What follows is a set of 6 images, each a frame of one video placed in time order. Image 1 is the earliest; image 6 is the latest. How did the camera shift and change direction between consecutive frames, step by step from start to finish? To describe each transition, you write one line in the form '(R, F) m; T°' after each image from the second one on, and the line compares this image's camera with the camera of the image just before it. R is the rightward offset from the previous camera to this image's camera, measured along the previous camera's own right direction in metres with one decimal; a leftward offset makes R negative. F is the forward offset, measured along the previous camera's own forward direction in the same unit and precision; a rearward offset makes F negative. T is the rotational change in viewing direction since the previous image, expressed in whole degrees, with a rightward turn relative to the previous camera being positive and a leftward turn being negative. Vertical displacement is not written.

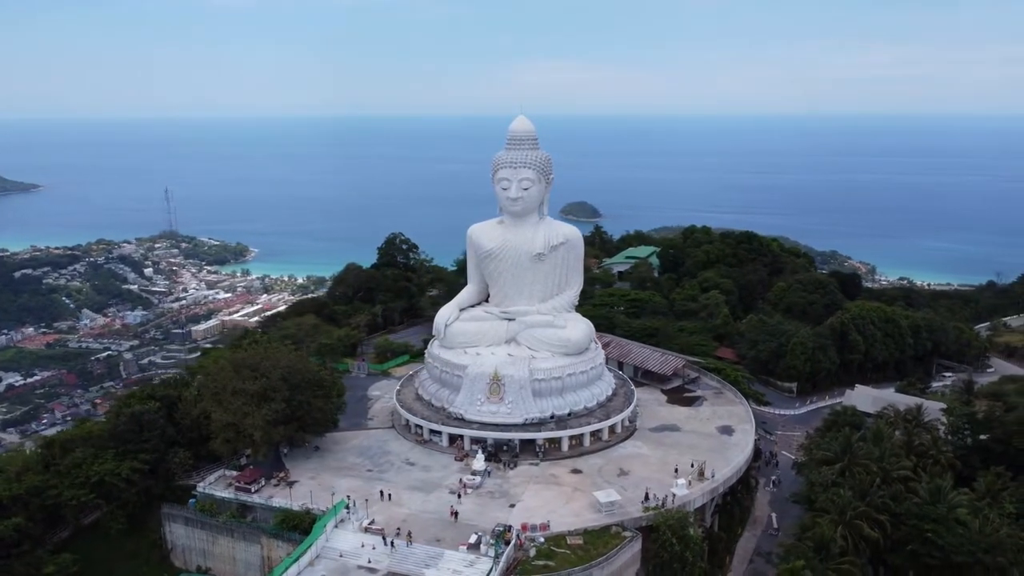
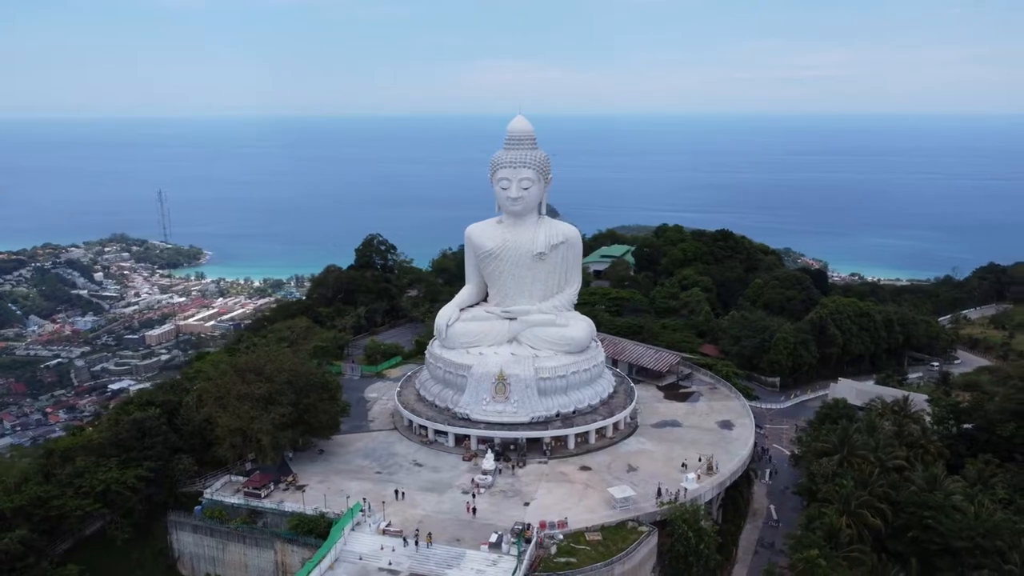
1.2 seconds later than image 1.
(-1.2, 0.0) m; +3°
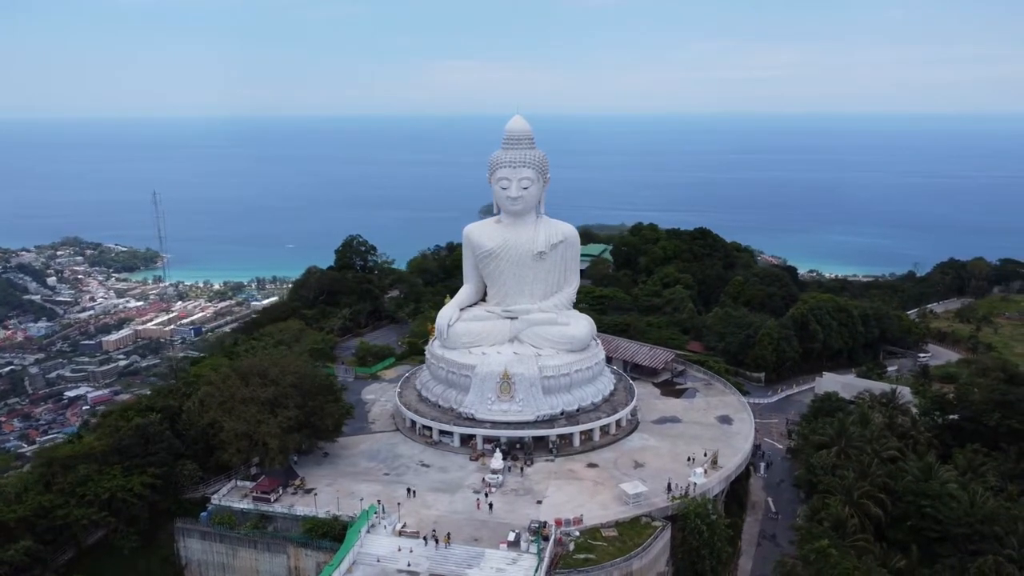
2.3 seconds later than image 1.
(-1.0, 0.0) m; +3°
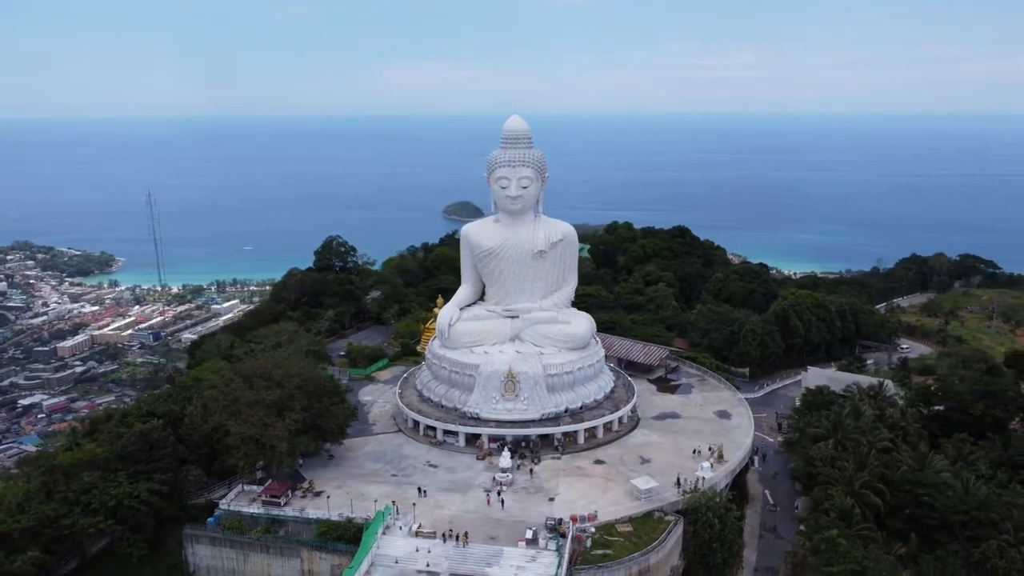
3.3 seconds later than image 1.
(-1.0, 0.0) m; +3°
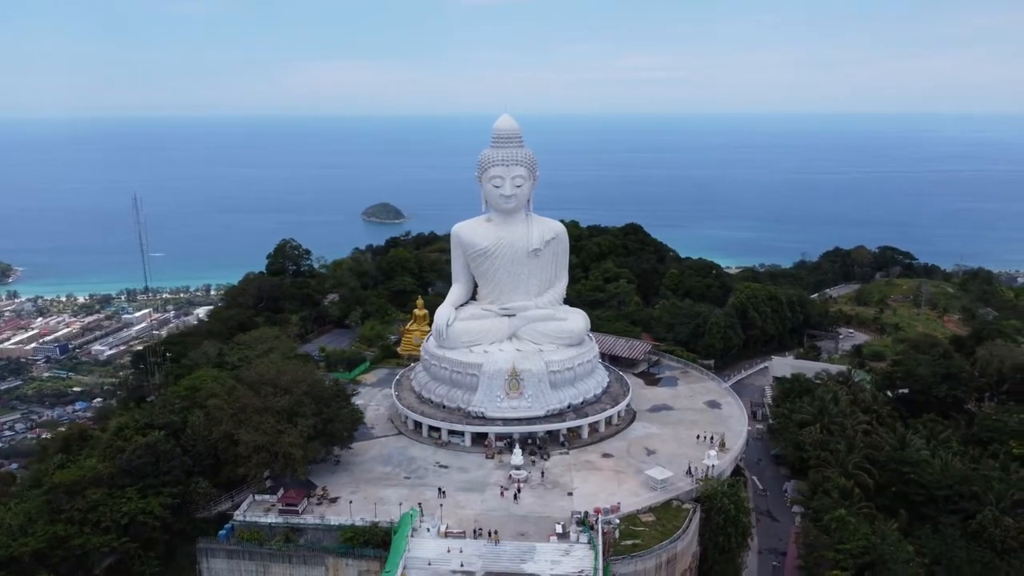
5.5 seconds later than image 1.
(-2.1, 0.0) m; +5°
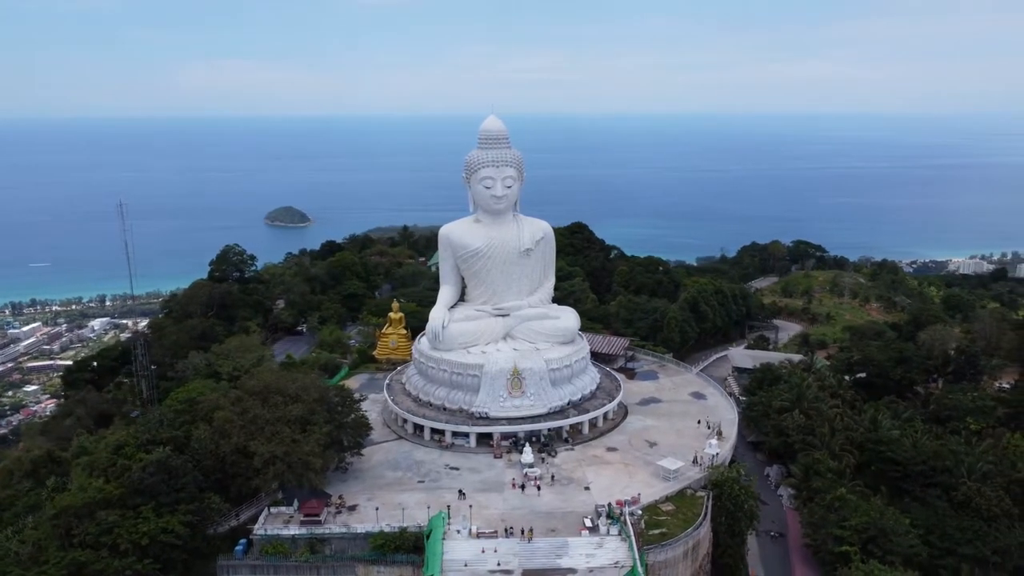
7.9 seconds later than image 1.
(-2.4, 0.0) m; +6°
